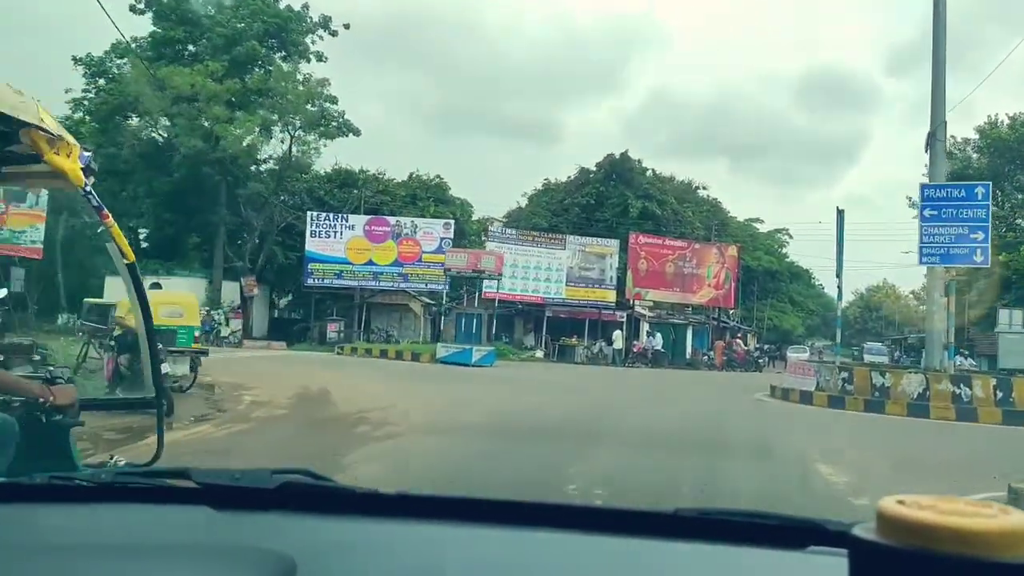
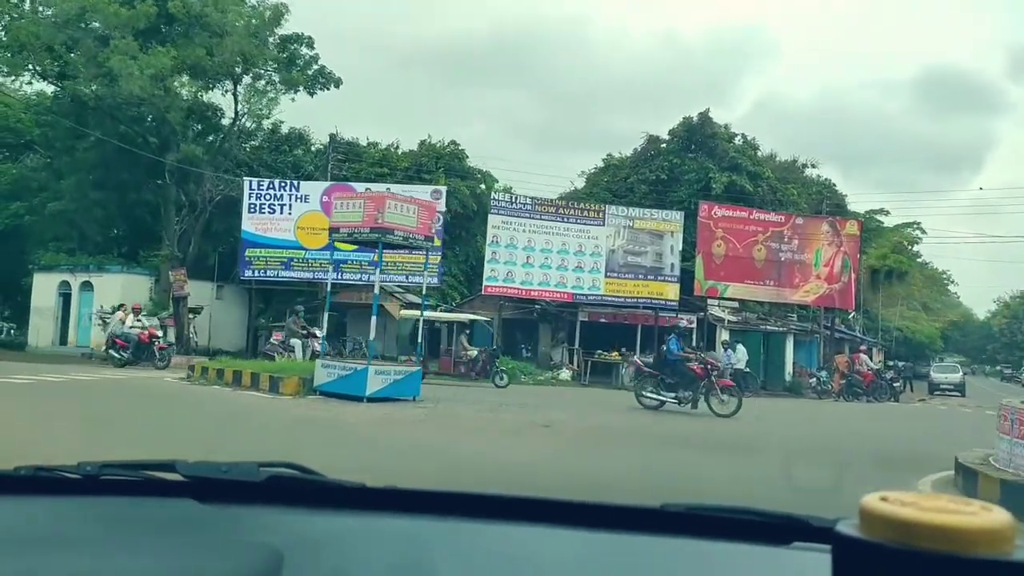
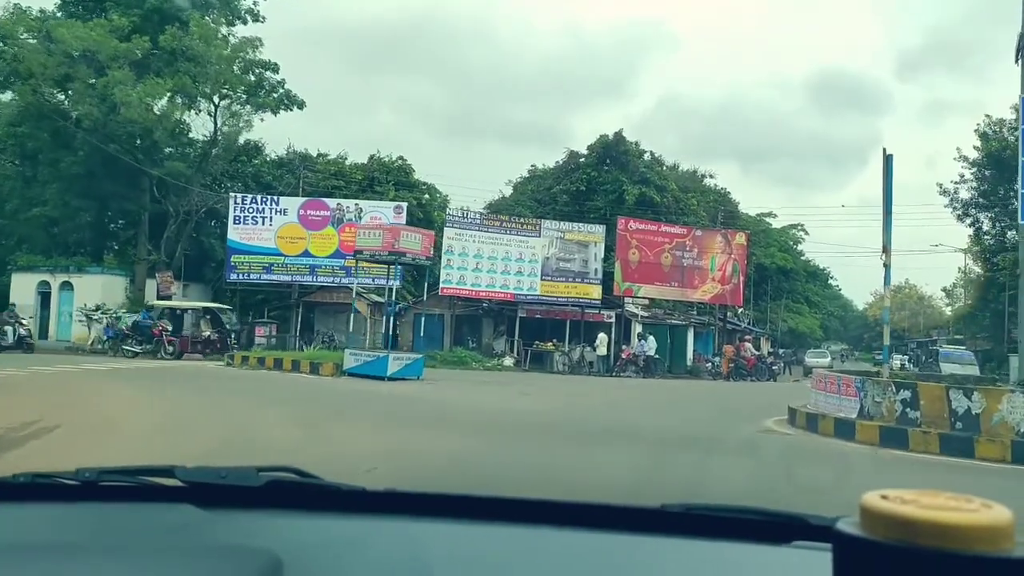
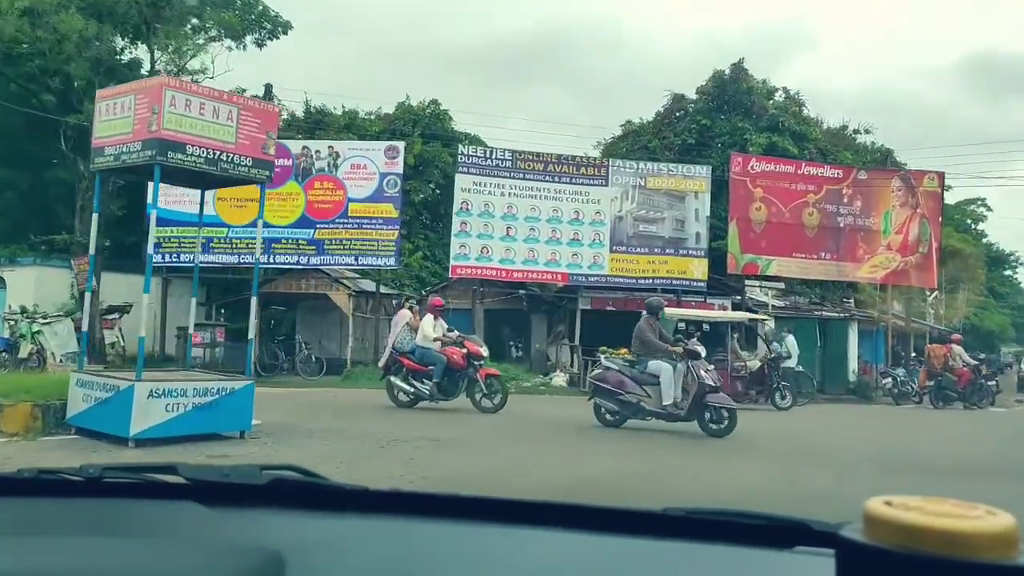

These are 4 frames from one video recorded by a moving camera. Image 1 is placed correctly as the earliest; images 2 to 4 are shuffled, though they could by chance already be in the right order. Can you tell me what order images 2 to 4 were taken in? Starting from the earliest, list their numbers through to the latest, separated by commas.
3, 2, 4
